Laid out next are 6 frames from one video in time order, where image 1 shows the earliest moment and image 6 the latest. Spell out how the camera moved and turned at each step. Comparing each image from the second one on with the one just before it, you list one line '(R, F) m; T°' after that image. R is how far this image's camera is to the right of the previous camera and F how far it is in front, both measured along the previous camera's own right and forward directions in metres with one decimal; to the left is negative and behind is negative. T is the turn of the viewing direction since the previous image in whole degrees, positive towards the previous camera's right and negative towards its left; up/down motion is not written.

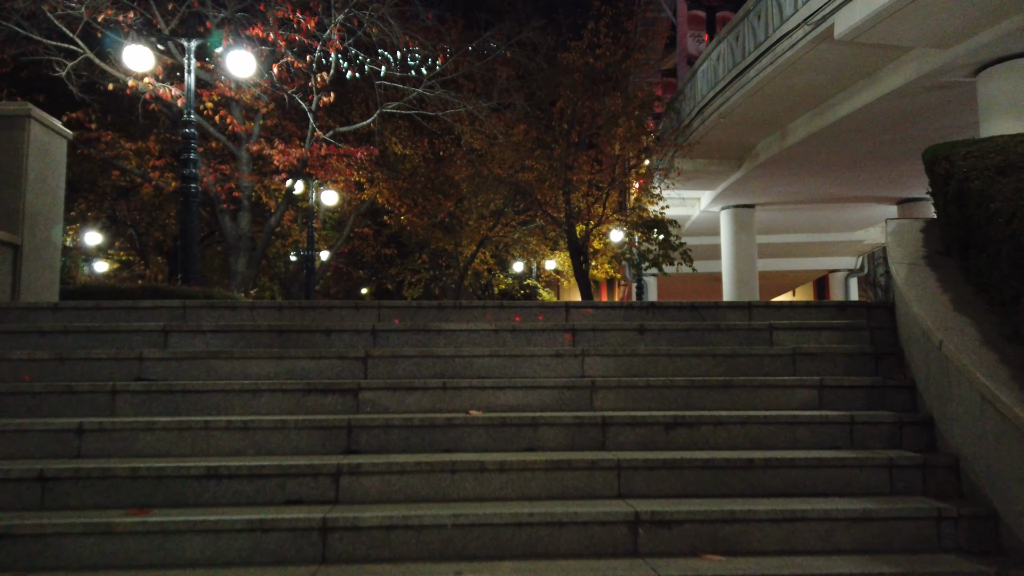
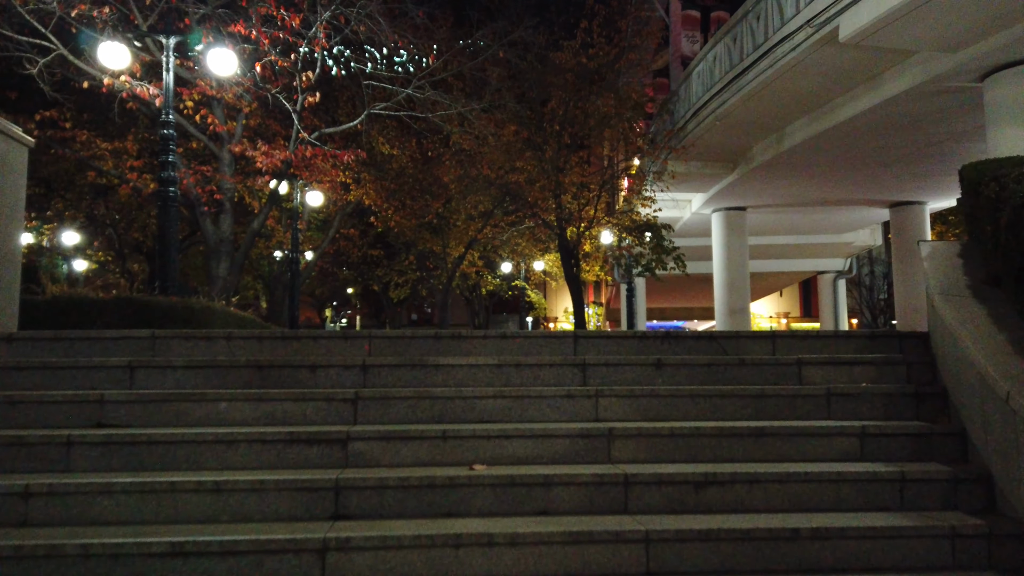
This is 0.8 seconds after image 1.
(-0.1, +0.5) m; +1°
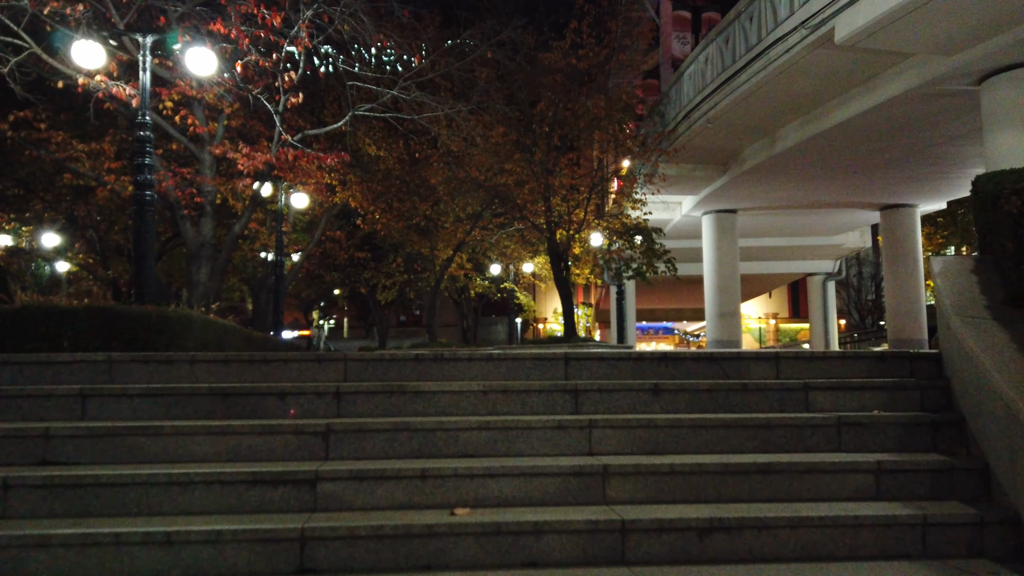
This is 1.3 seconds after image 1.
(0.0, +0.4) m; +1°
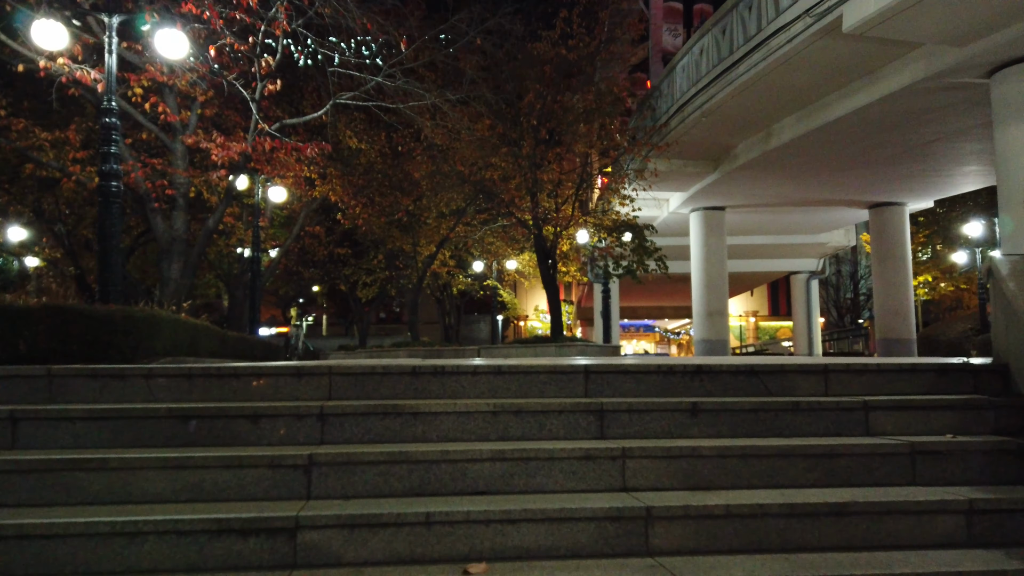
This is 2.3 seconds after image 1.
(-0.2, +0.7) m; +2°
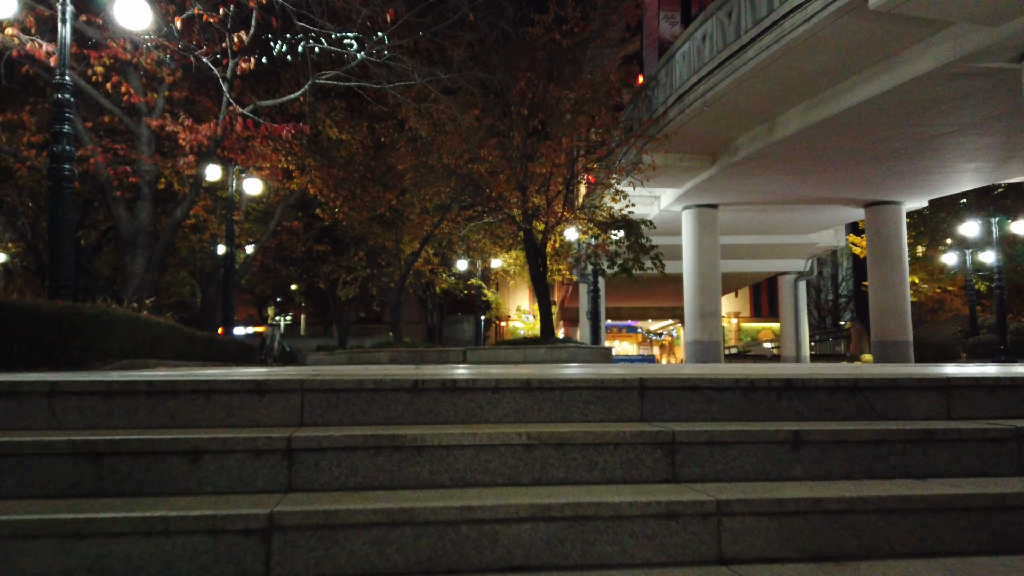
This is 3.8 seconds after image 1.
(-0.2, +1.1) m; +2°
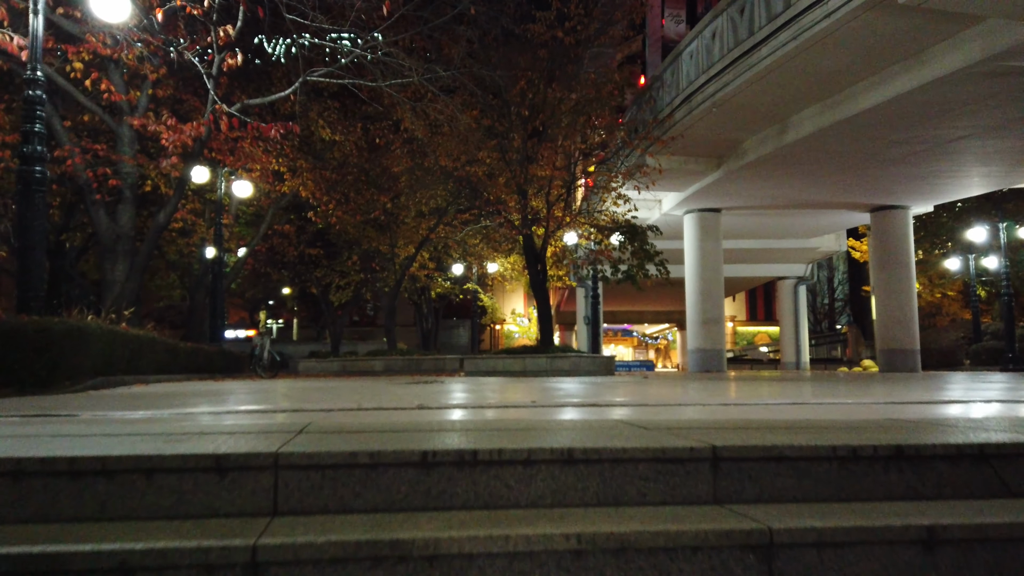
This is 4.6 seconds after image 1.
(-0.2, +0.8) m; 0°
